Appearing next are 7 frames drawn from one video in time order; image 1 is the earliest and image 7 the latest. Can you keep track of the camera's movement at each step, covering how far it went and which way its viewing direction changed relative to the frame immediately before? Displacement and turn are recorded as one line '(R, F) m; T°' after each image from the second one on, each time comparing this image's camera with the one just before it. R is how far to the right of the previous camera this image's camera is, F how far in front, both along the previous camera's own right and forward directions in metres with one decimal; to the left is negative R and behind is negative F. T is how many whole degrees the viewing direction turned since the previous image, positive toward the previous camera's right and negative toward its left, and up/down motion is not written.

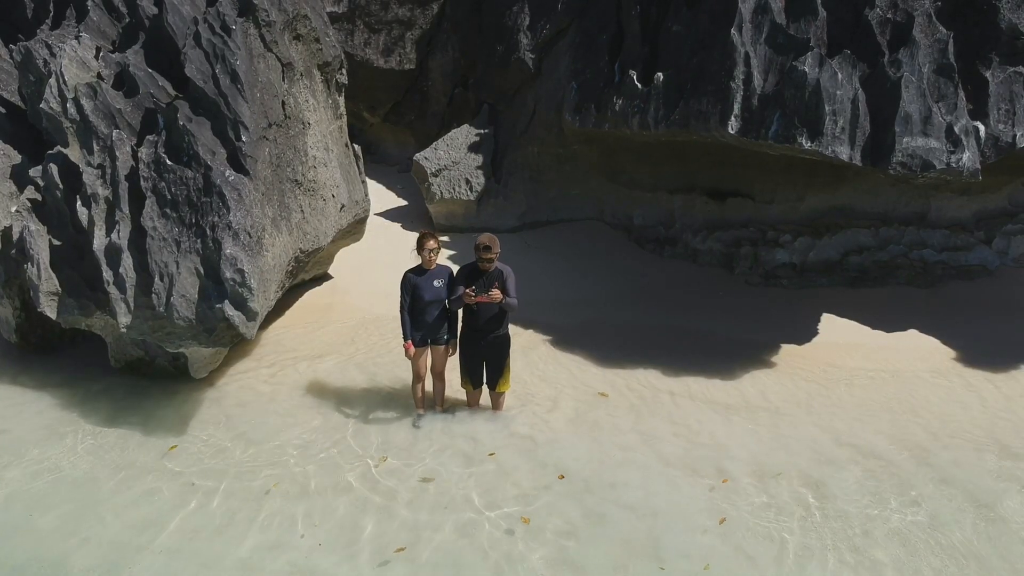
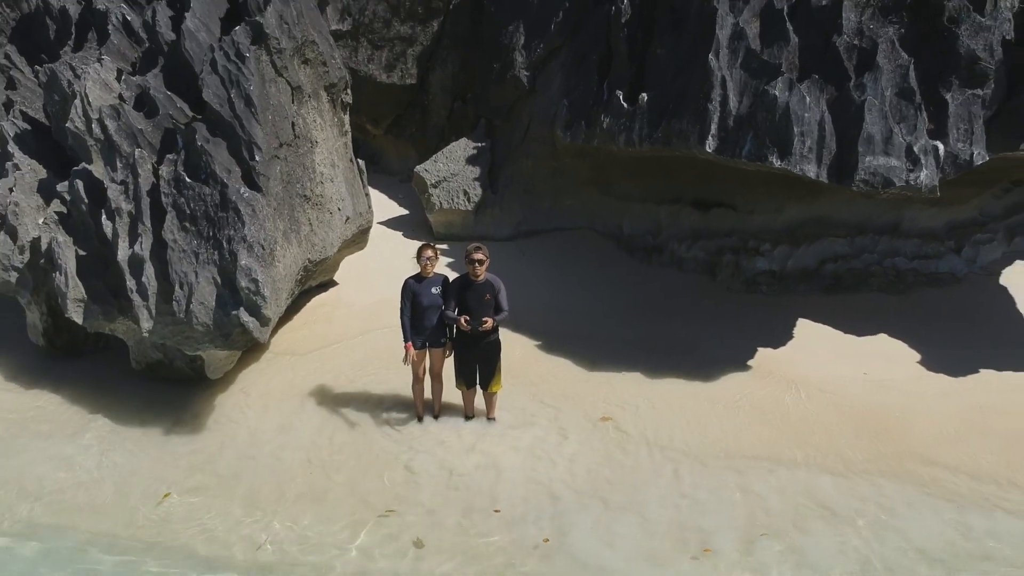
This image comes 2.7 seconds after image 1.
(0.0, -0.4) m; 0°
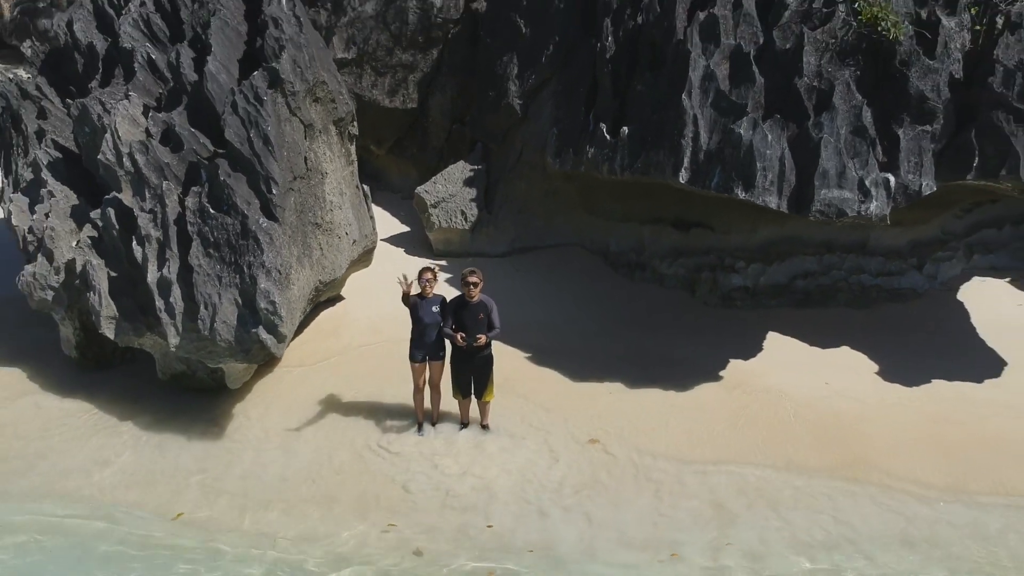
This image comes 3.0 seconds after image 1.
(0.0, -0.5) m; 0°
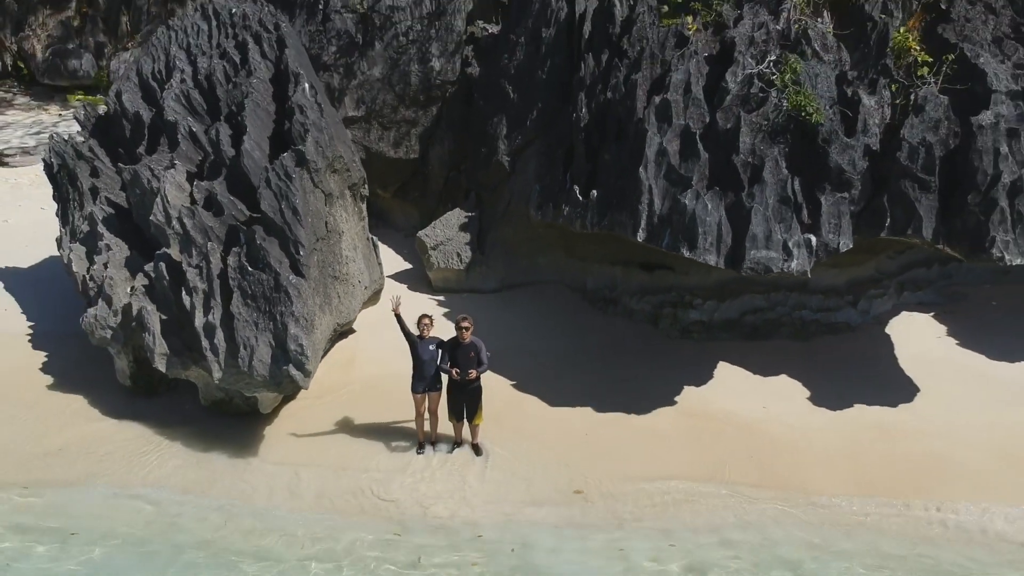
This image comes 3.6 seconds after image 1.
(+0.1, -1.1) m; 0°
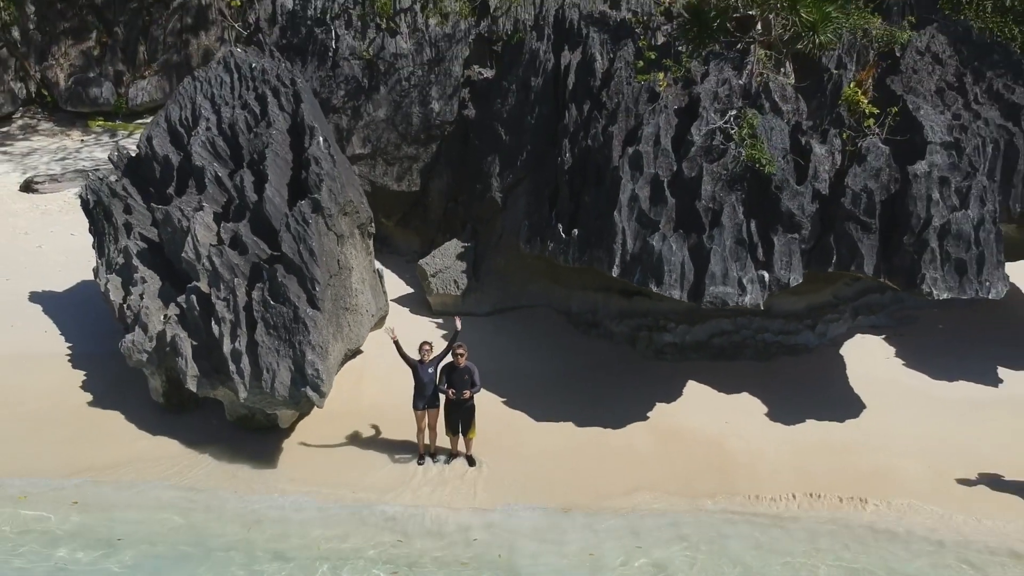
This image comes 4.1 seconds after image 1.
(+0.1, -0.9) m; 0°
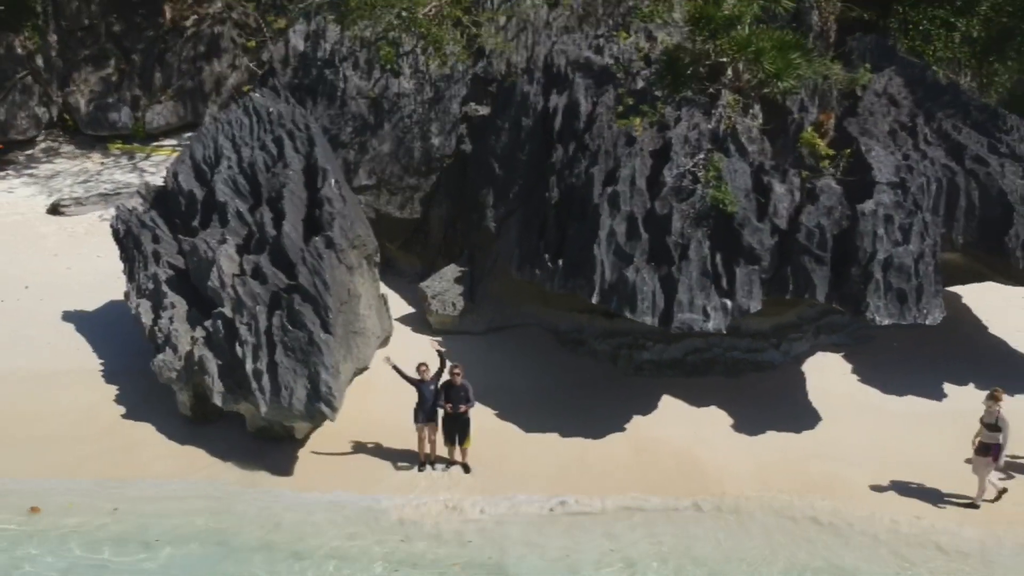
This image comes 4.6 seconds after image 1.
(+0.1, -0.9) m; 0°
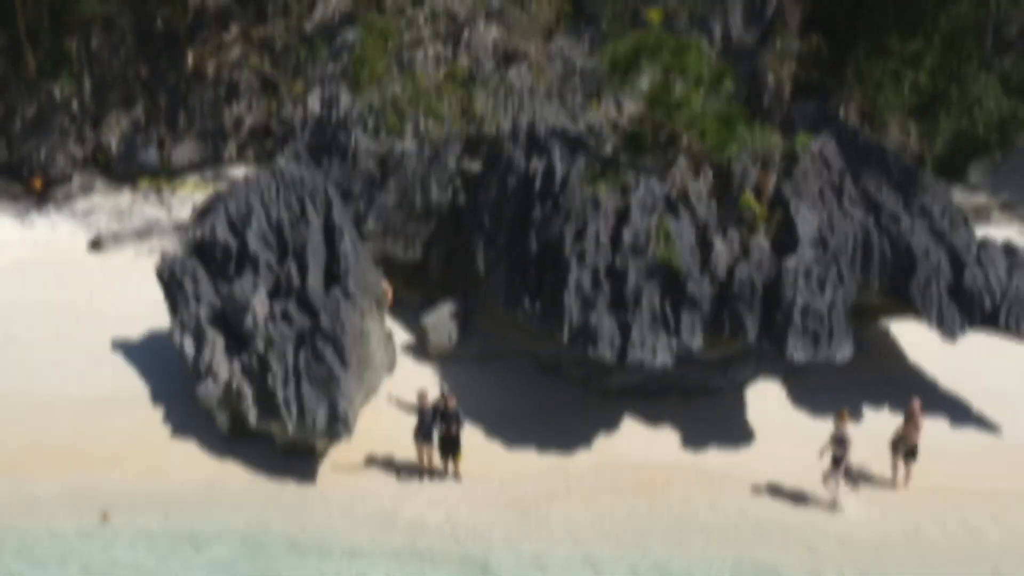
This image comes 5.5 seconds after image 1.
(+0.2, -1.8) m; 0°
